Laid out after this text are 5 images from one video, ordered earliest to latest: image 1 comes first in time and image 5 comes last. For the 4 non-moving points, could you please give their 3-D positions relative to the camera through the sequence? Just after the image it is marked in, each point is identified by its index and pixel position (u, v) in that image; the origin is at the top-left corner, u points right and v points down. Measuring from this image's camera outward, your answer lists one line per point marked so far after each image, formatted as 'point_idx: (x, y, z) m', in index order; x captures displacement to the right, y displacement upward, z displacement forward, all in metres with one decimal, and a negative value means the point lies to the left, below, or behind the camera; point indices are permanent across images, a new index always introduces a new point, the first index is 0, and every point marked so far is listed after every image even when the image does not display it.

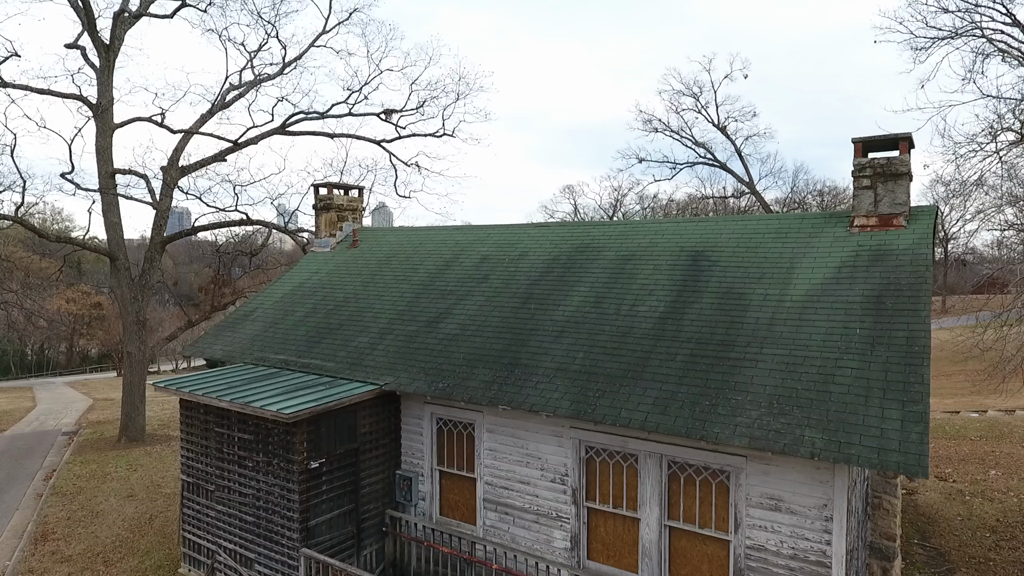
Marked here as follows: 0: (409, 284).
0: (-1.3, 0.0, +7.2) m
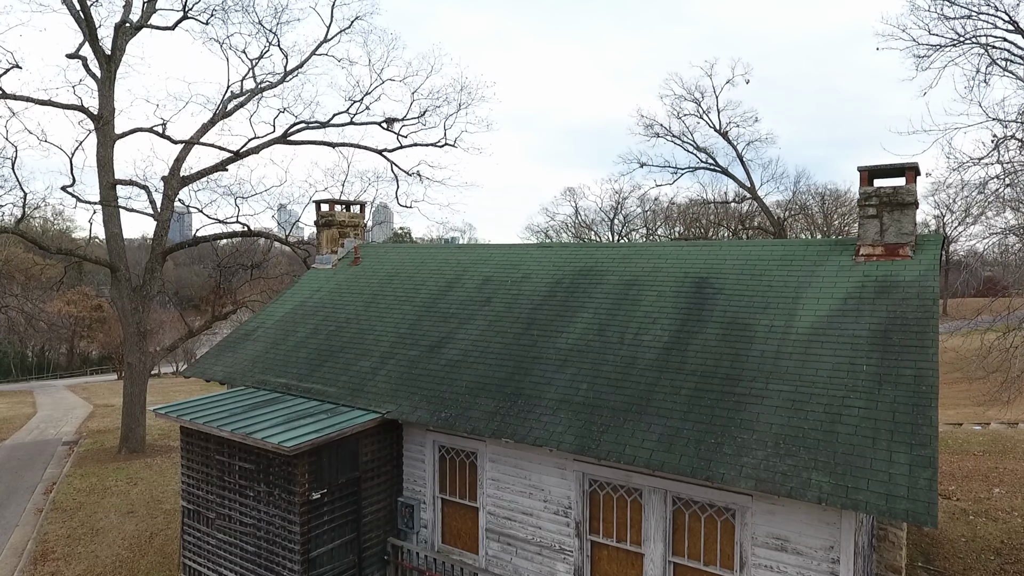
0: (-1.3, -0.2, +7.2) m
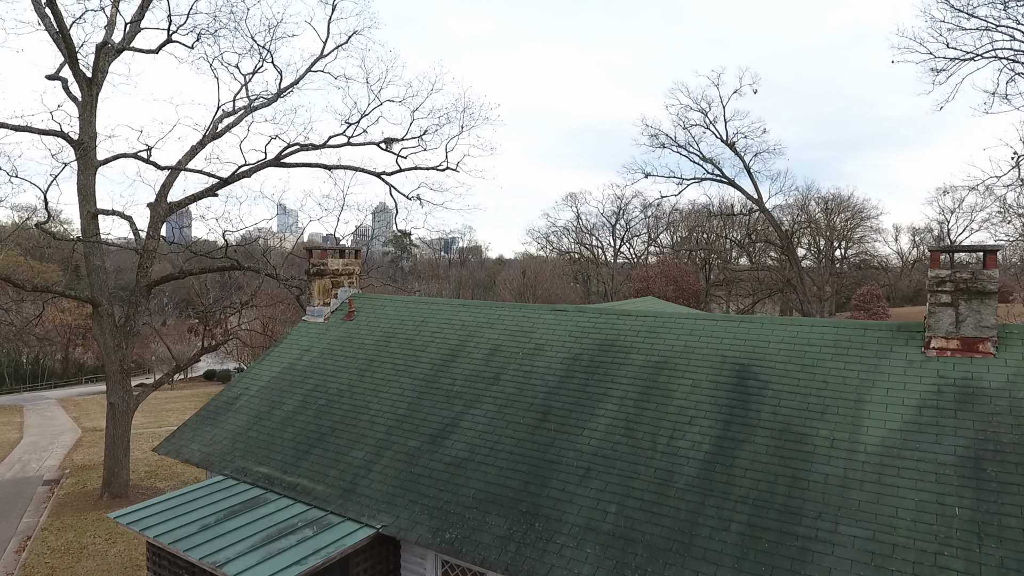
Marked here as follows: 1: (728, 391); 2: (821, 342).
0: (-1.1, -1.0, +6.4) m
1: (+1.9, -0.9, +5.0) m
2: (+2.8, -0.5, +5.1) m
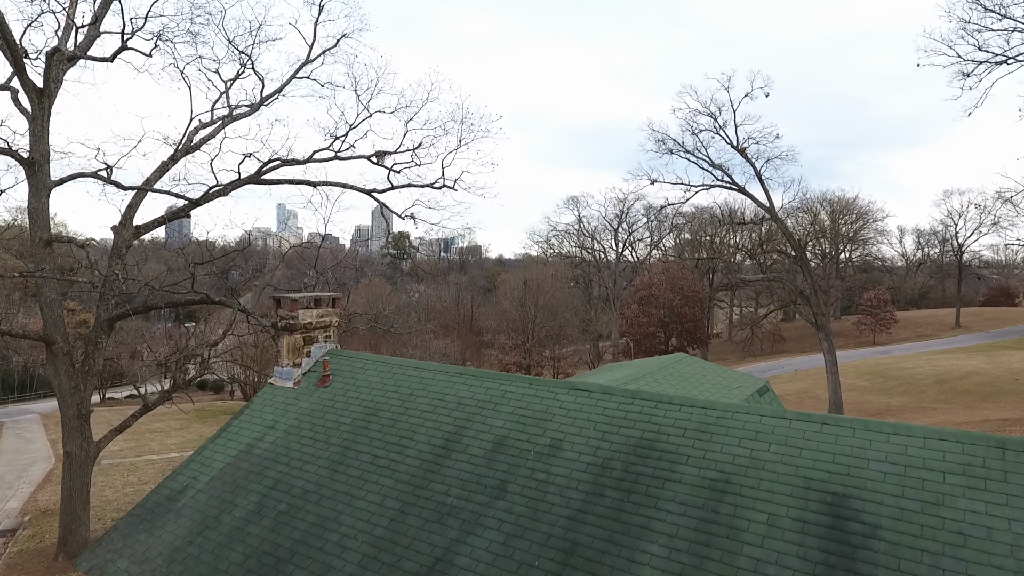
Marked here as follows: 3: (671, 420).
0: (-1.1, -1.7, +5.1) m
1: (+2.0, -1.6, +3.6) m
2: (+2.9, -1.2, +3.8) m
3: (+1.3, -1.1, +4.8) m
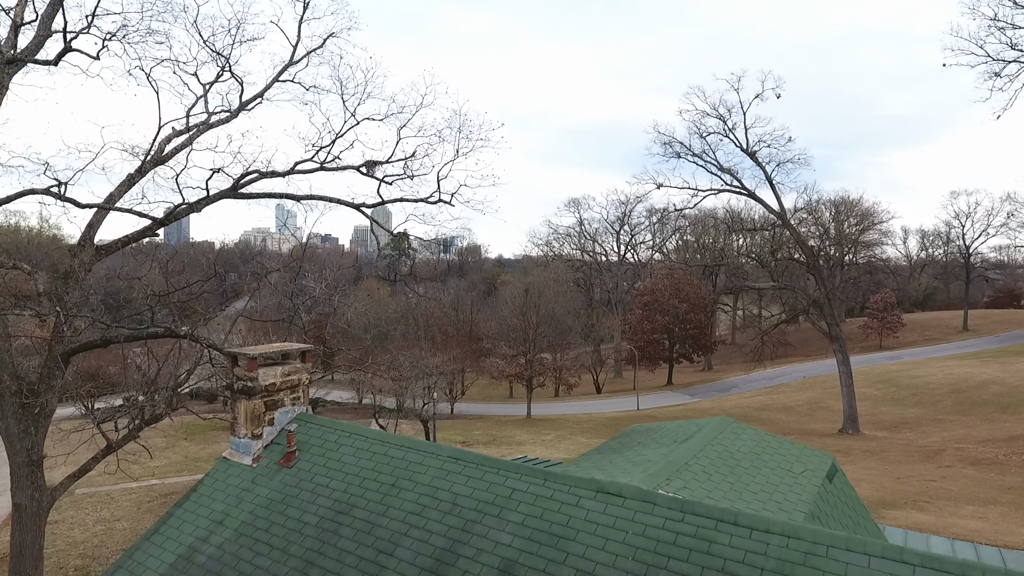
0: (-1.0, -2.2, +3.9) m
1: (+2.0, -2.1, +2.4) m
2: (+2.9, -1.7, +2.5) m
3: (+1.4, -1.6, +3.6) m
